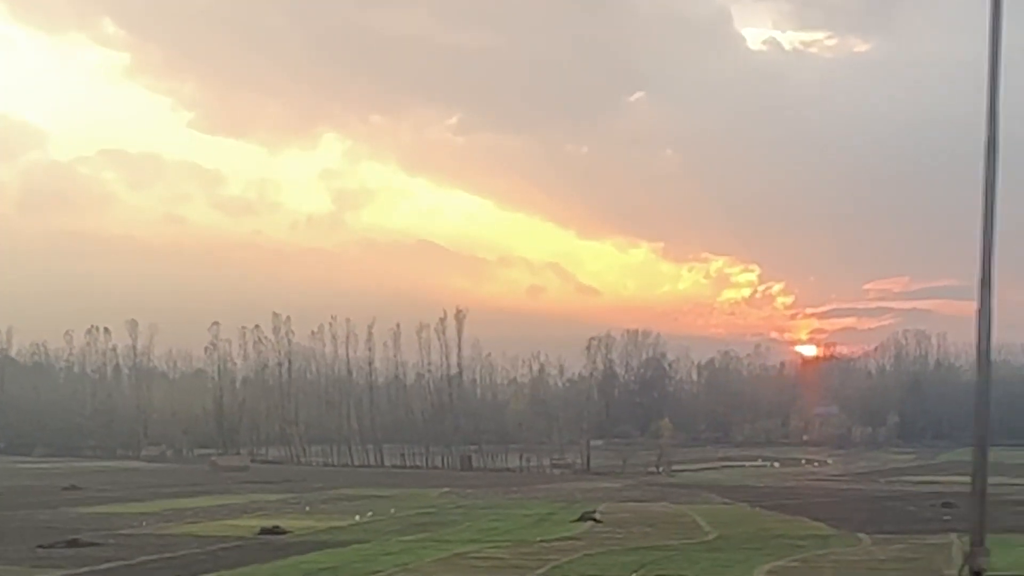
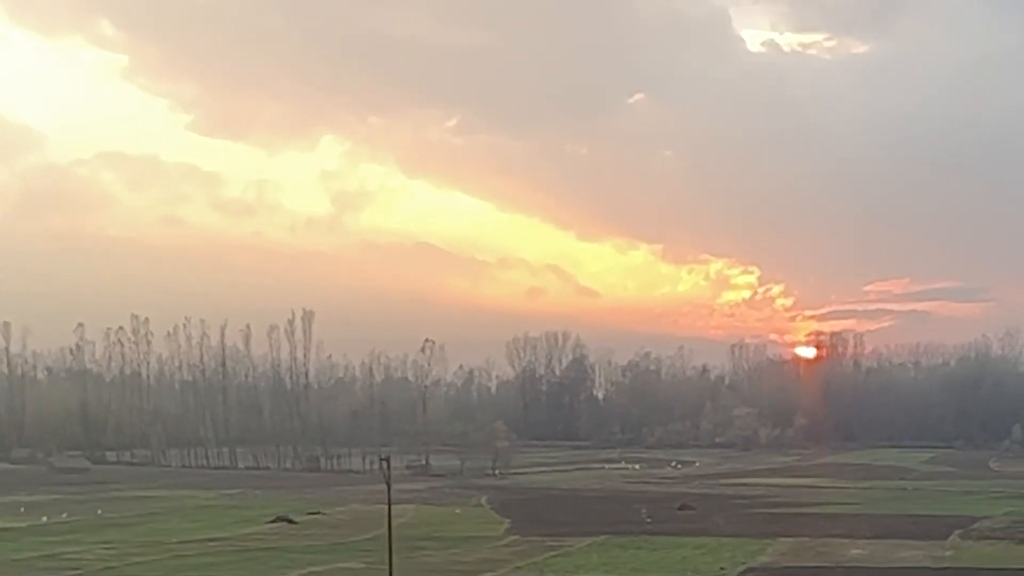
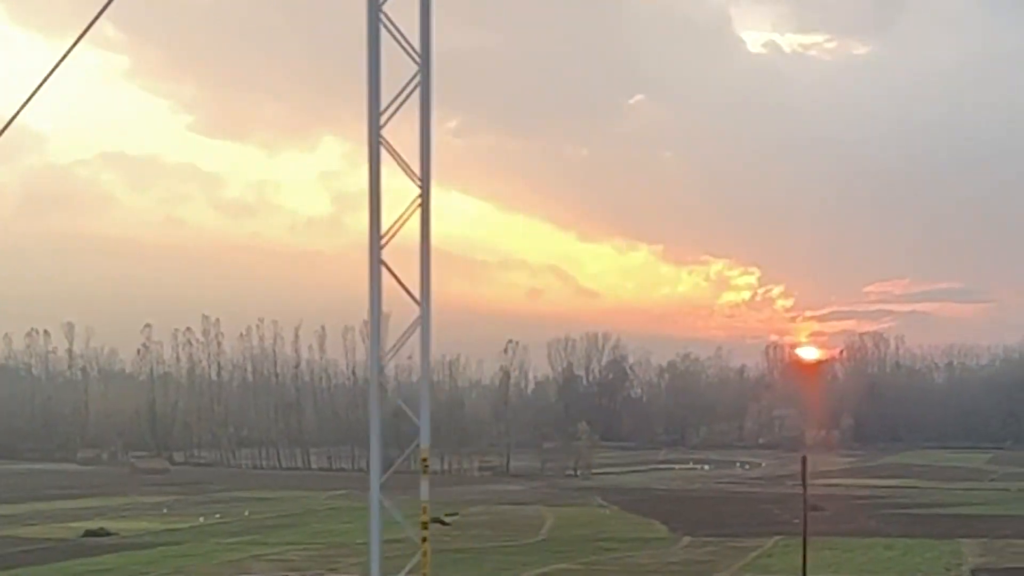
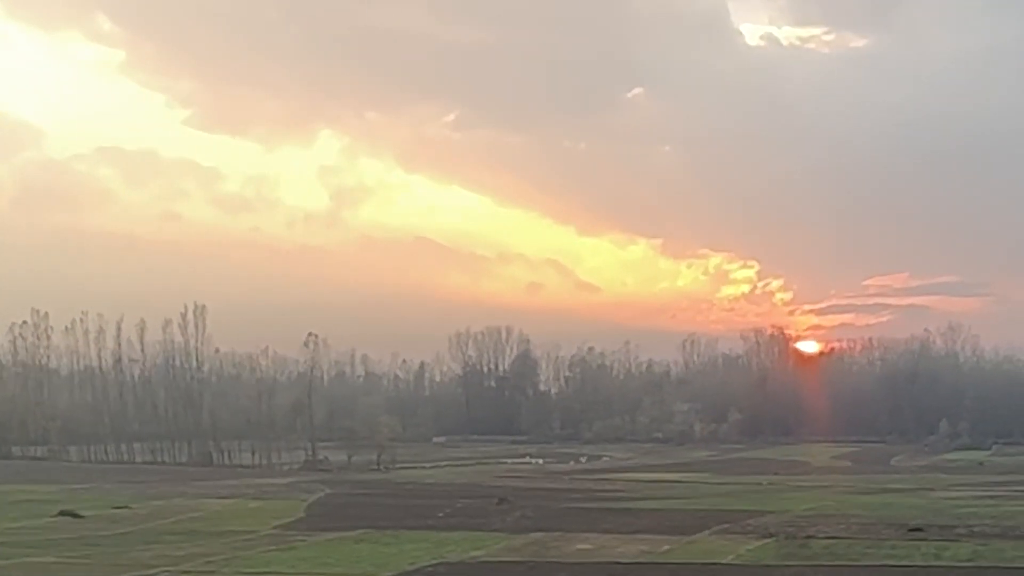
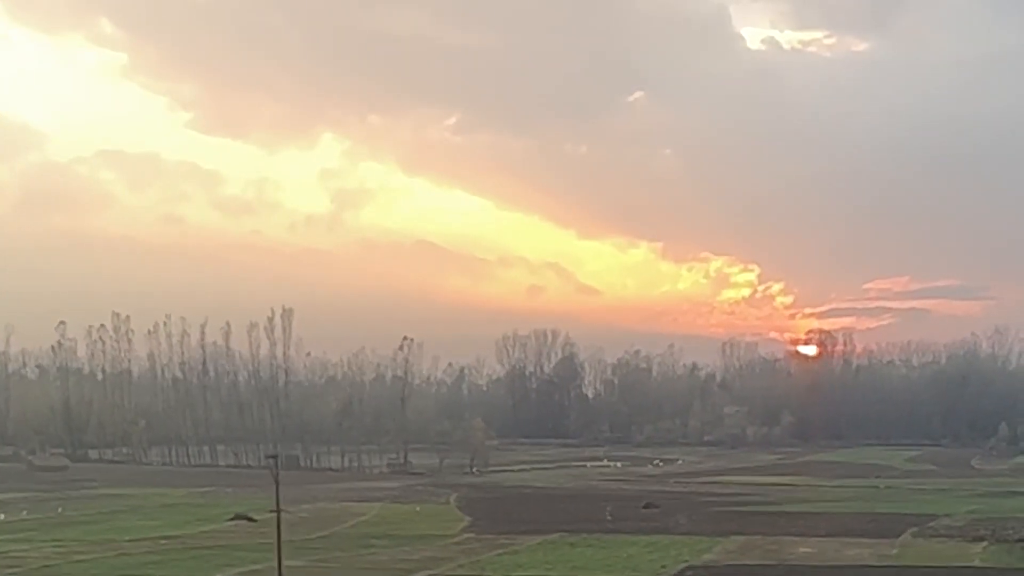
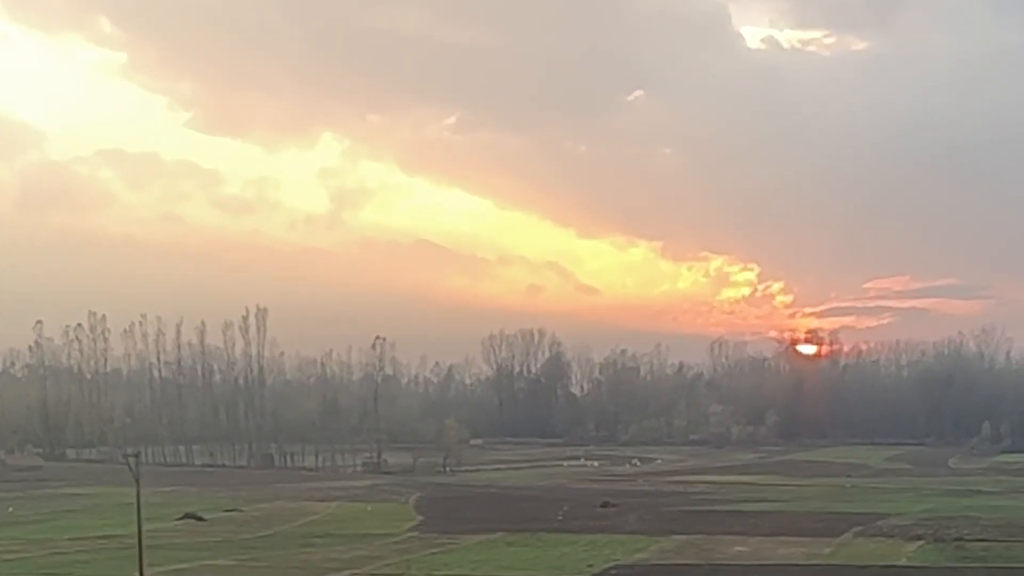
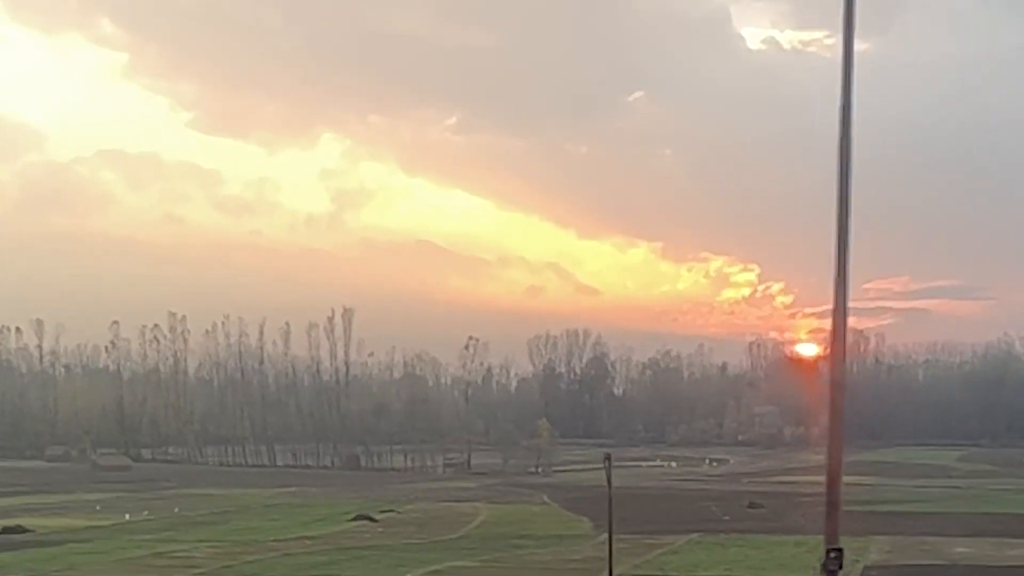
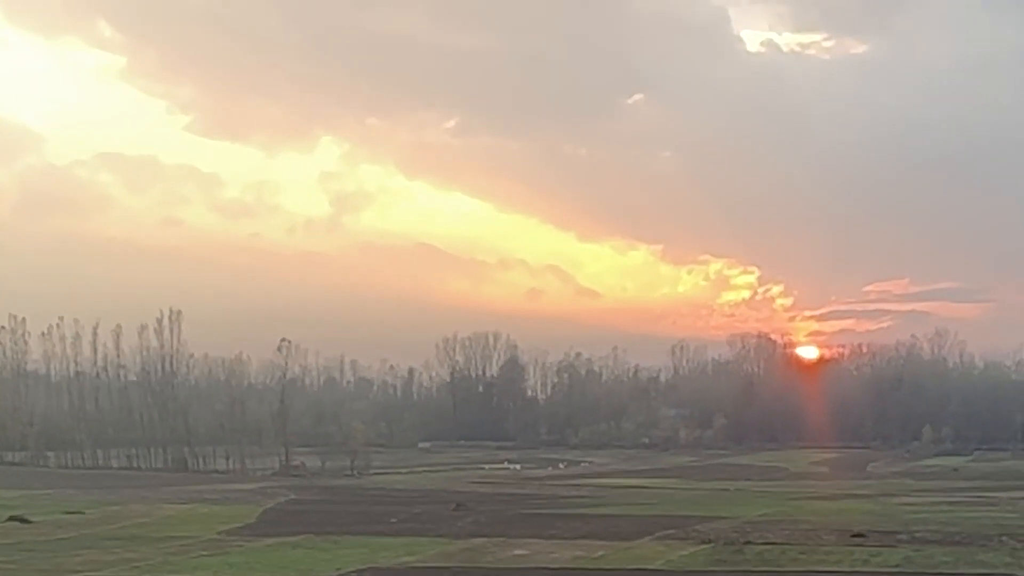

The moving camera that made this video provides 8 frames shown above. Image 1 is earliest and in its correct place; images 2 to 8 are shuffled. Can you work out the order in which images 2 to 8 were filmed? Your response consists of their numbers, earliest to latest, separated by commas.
3, 7, 2, 5, 6, 4, 8
